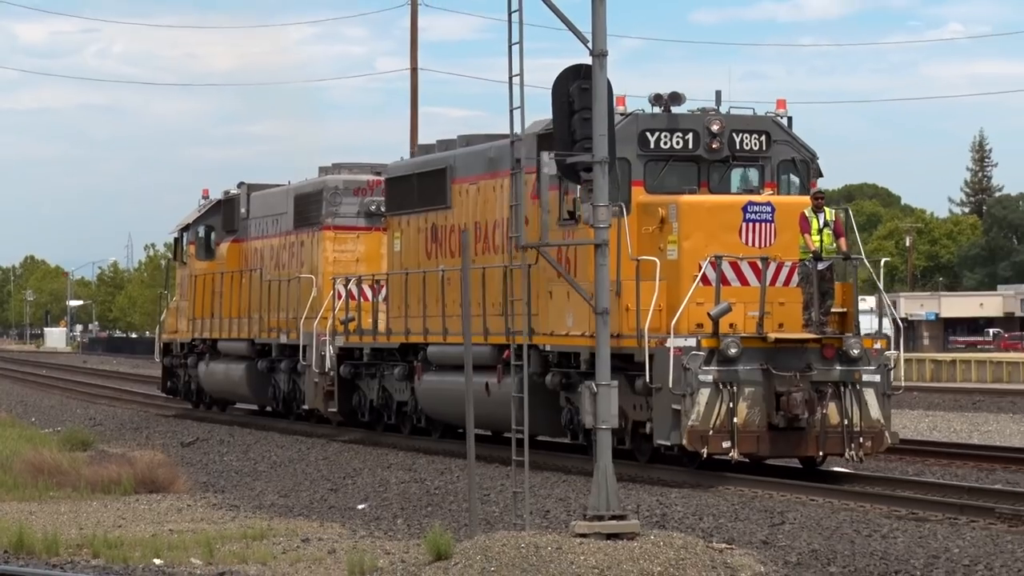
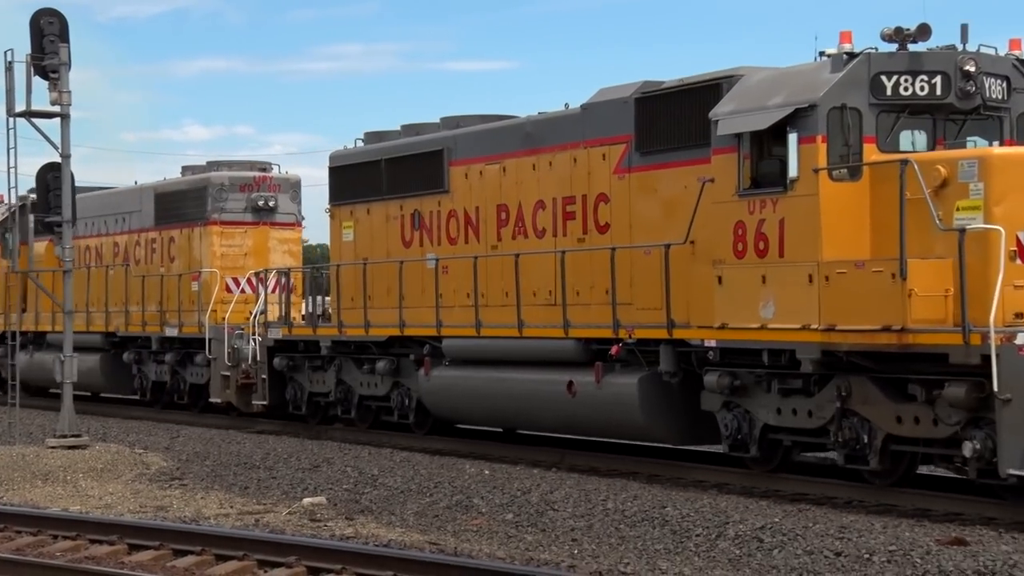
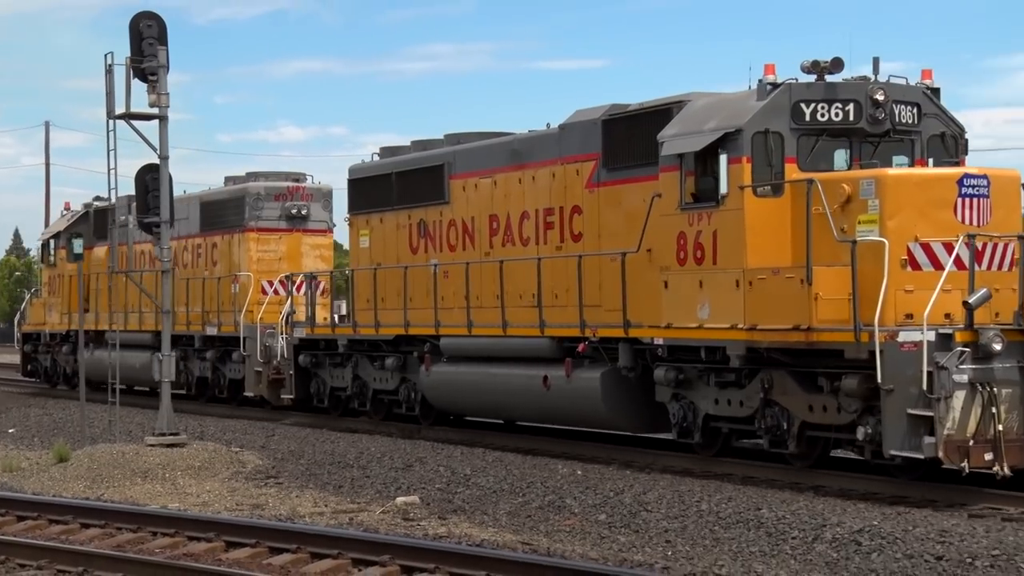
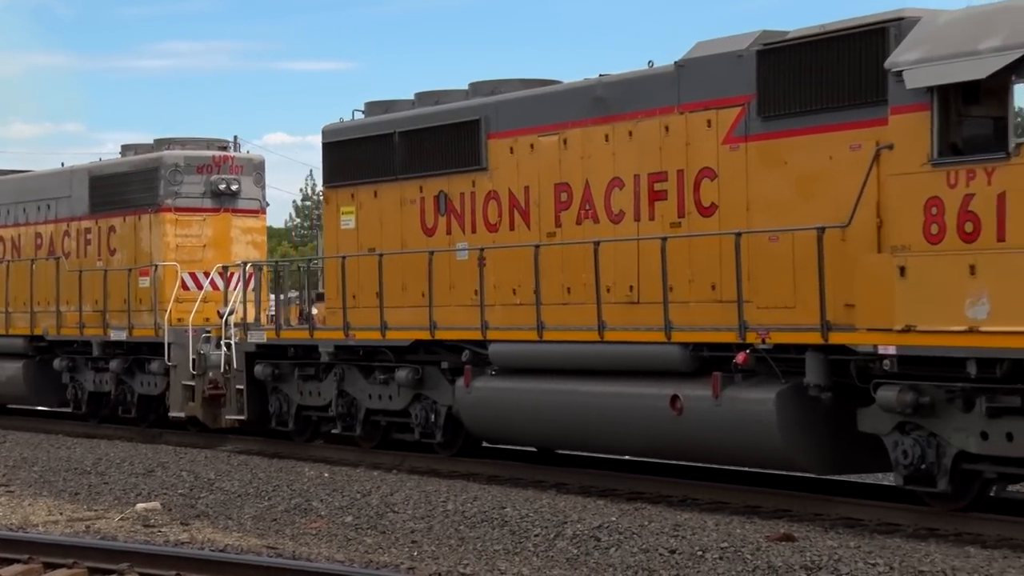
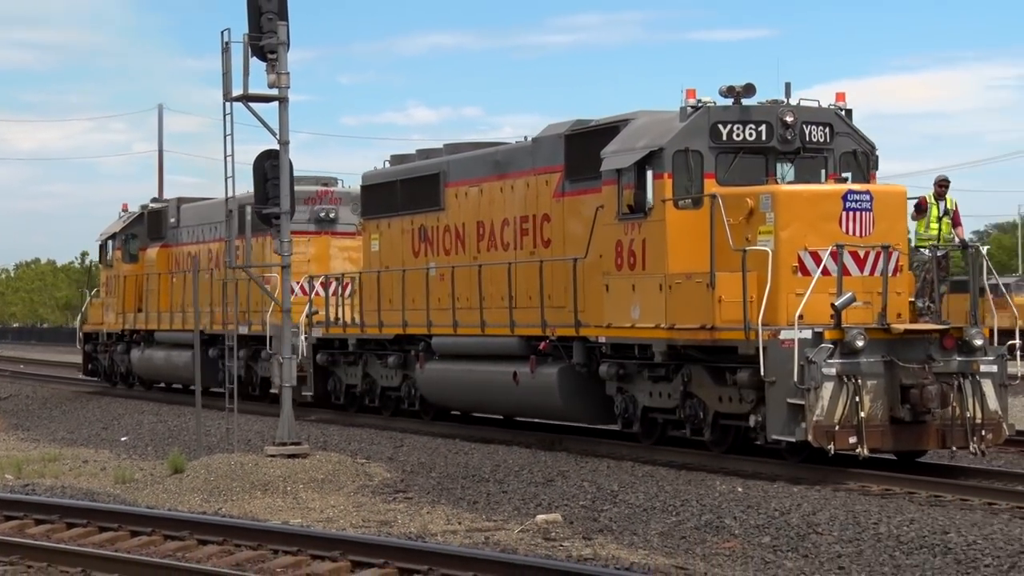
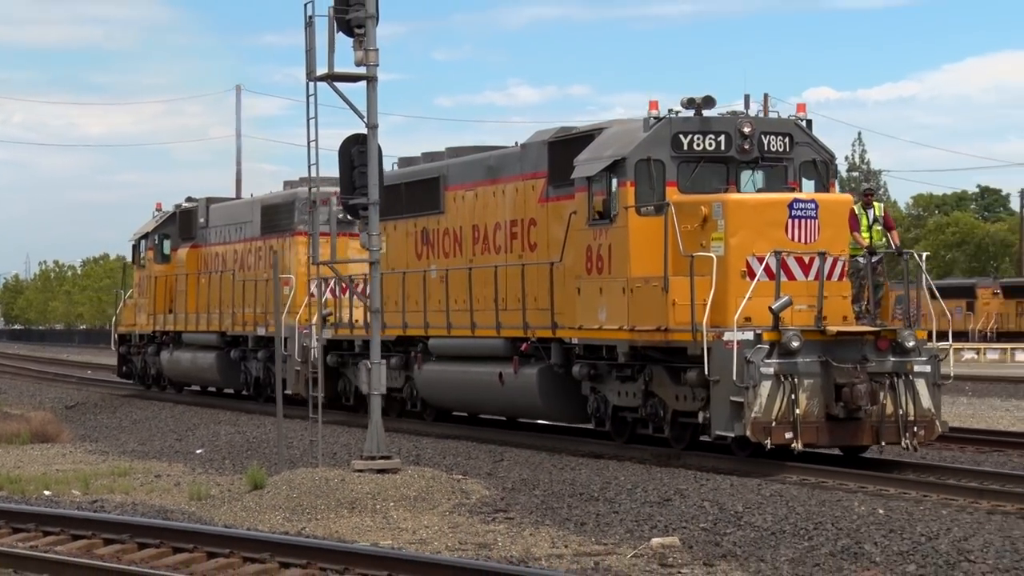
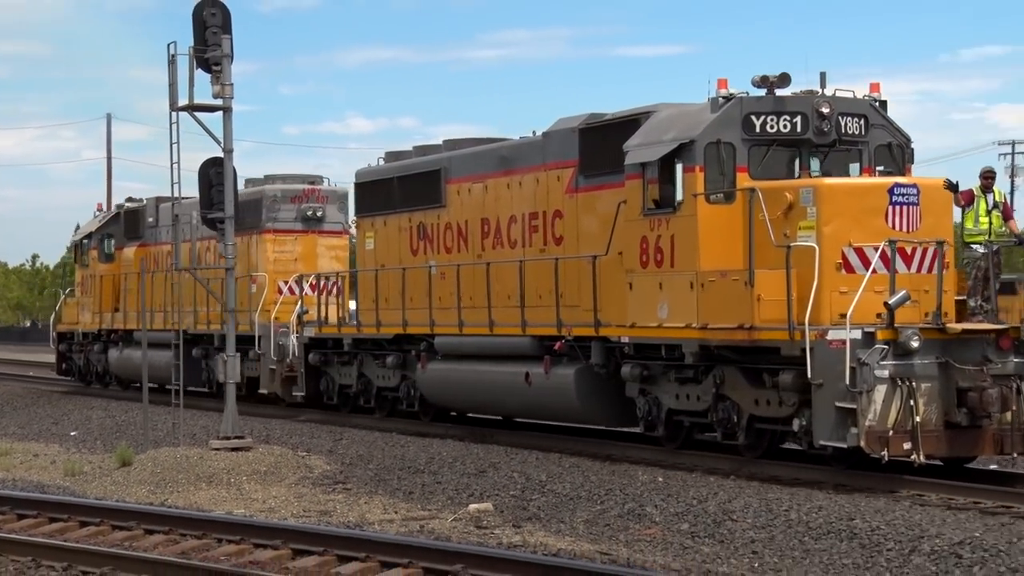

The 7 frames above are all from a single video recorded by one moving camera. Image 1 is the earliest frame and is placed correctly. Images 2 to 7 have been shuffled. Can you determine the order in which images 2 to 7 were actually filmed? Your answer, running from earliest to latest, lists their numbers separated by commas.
6, 5, 7, 3, 2, 4
